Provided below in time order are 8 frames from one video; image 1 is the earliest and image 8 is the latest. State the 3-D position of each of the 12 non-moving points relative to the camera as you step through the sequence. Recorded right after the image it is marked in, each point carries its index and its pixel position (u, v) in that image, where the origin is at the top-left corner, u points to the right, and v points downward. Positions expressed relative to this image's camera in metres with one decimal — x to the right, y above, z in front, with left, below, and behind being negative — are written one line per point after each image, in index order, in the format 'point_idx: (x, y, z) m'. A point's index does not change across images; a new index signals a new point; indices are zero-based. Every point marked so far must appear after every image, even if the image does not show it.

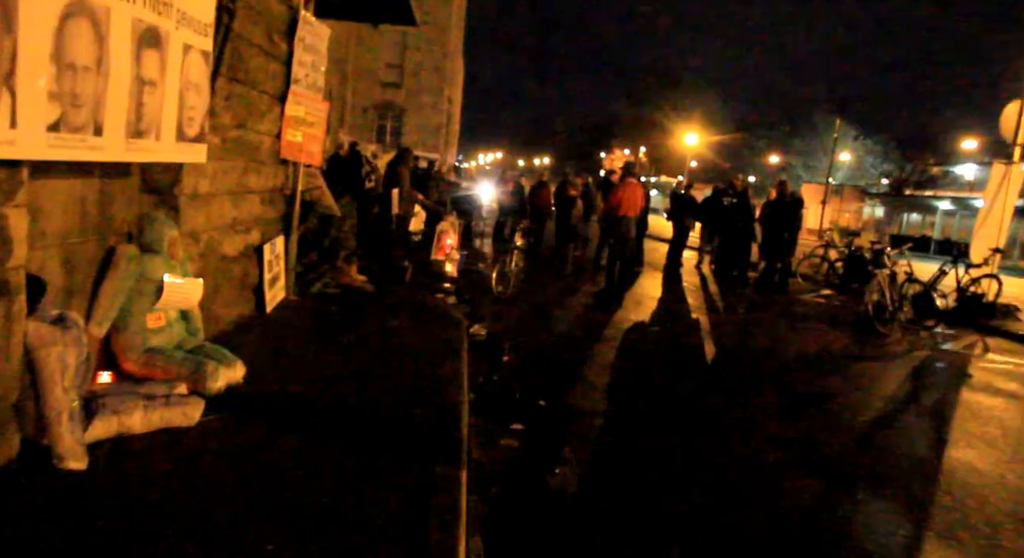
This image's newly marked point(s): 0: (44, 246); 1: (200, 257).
0: (-2.4, +0.2, +3.9) m
1: (-2.2, +0.2, +5.3) m
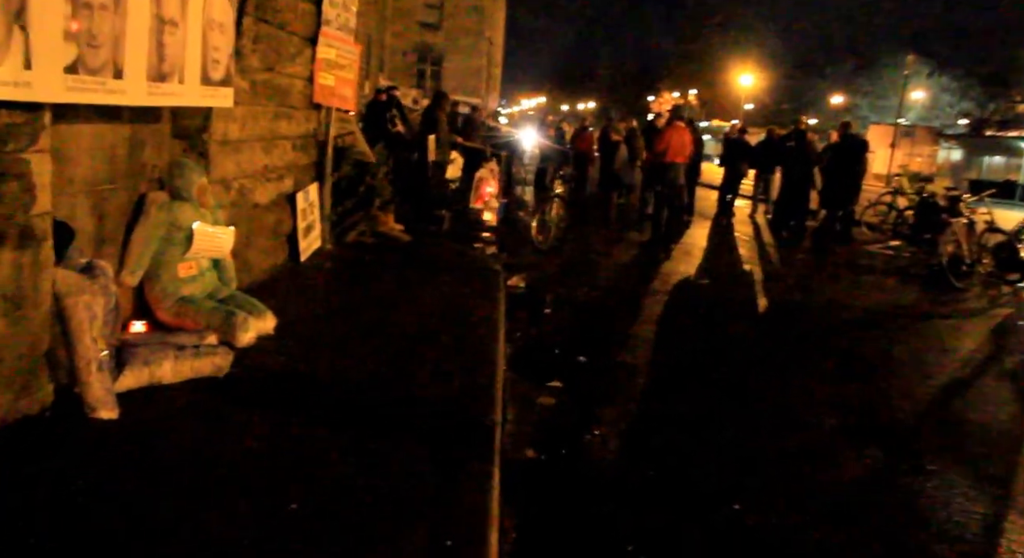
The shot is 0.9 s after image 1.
0: (-2.2, +0.4, +3.8) m
1: (-1.9, +0.5, +5.2) m
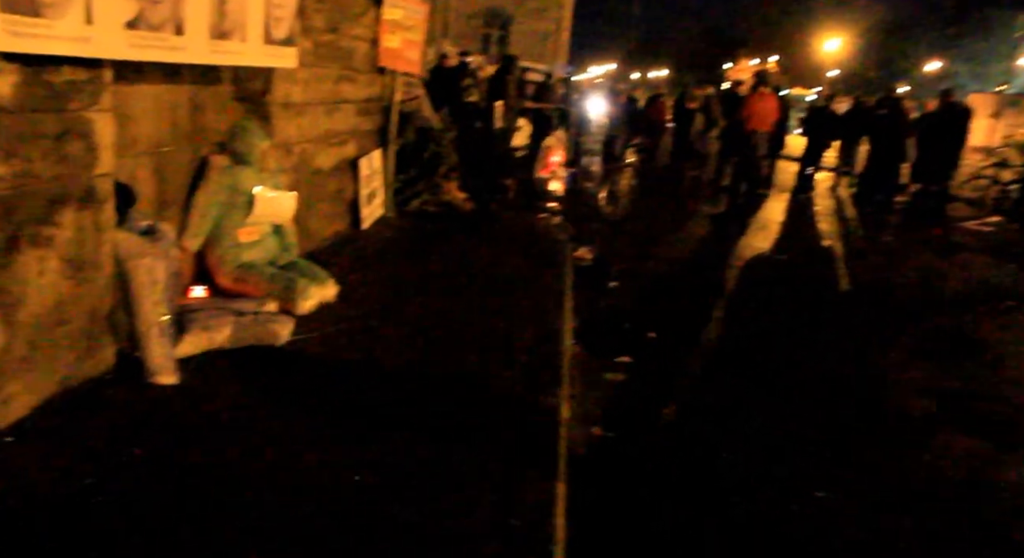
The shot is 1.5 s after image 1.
0: (-1.8, +0.6, +3.7) m
1: (-1.5, +0.7, +5.1) m
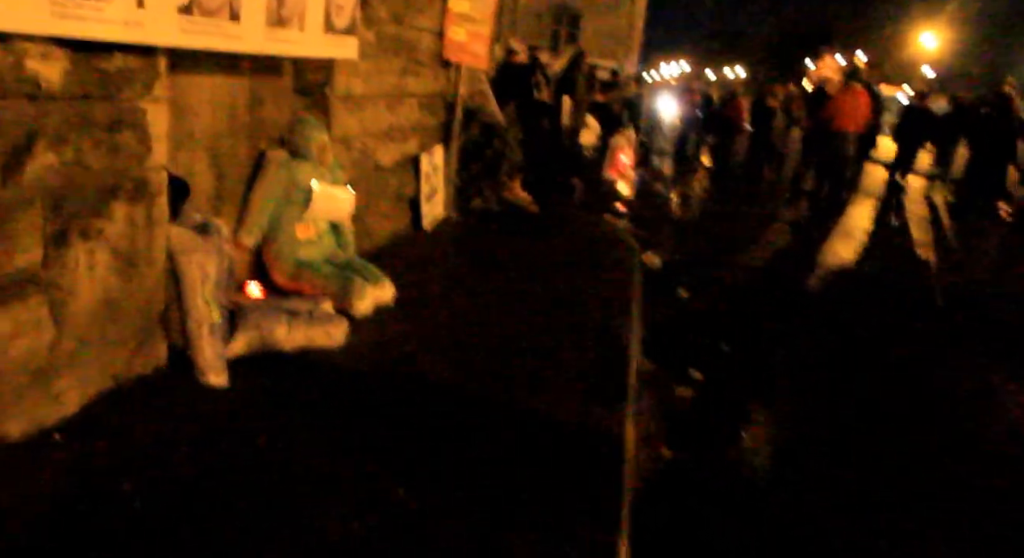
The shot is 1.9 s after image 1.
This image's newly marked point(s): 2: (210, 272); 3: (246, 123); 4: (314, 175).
0: (-1.5, +0.6, +3.6) m
1: (-1.0, +0.7, +5.0) m
2: (-1.2, 0.0, +3.1) m
3: (-1.4, +0.8, +4.1) m
4: (-1.1, +0.5, +4.2) m
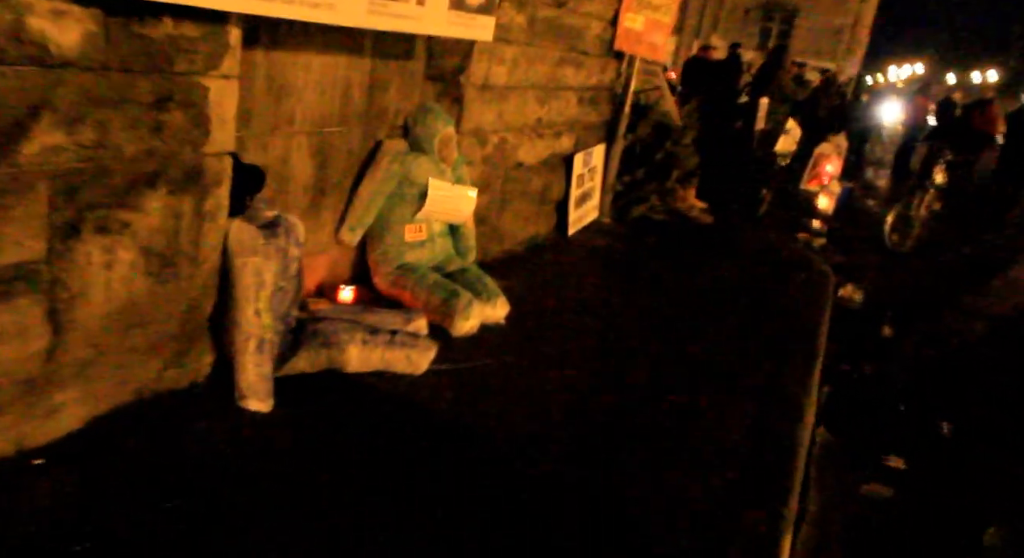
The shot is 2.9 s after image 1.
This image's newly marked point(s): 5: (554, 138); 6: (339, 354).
0: (-0.9, +0.6, +3.2) m
1: (-0.1, +0.7, +4.4) m
2: (-0.8, 0.0, +2.6) m
3: (-0.7, +0.8, +3.7) m
4: (-0.4, +0.5, +3.7) m
5: (+0.3, +0.9, +5.2) m
6: (-0.7, -0.3, +3.0) m
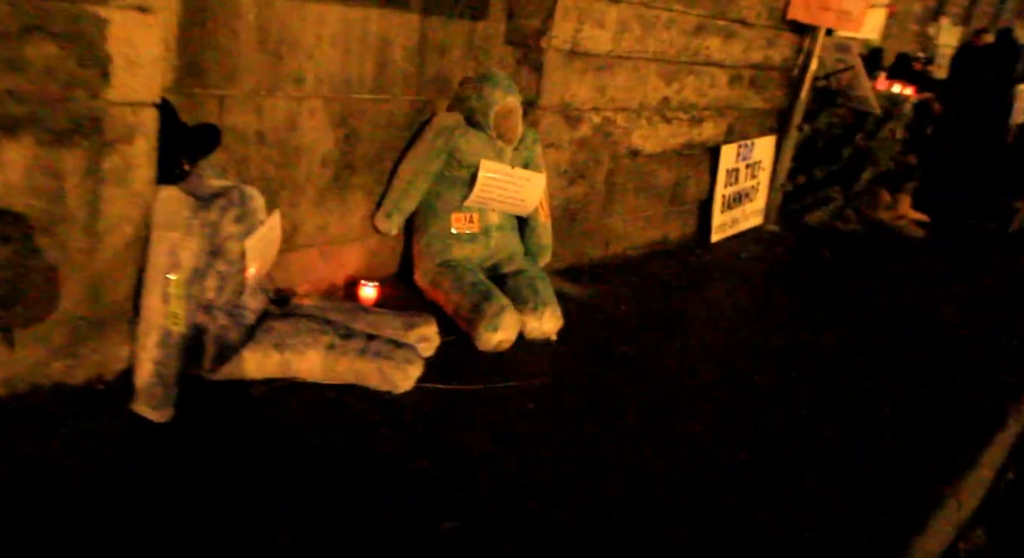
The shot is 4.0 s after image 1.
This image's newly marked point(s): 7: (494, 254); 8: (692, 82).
0: (-0.8, +0.7, +2.7) m
1: (+0.3, +0.6, +3.6) m
2: (-0.9, +0.1, +2.1) m
3: (-0.4, +0.8, +3.1) m
4: (-0.1, +0.5, +3.0) m
5: (+1.0, +0.9, +4.2) m
6: (-0.7, -0.2, +2.4) m
7: (-0.1, +0.1, +3.2) m
8: (+1.0, +1.1, +4.2) m
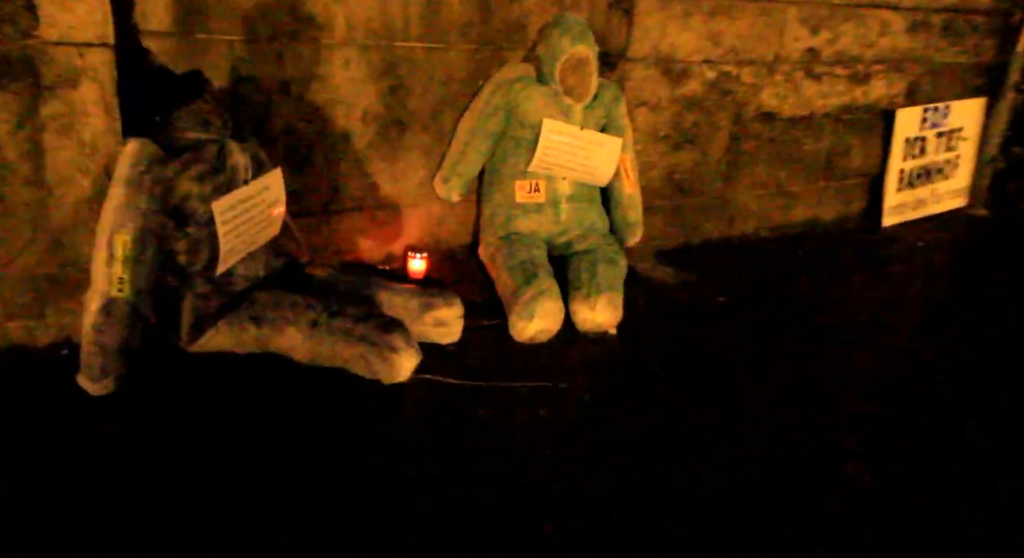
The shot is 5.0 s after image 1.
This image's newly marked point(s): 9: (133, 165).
0: (-0.7, +0.8, +2.5) m
1: (+0.6, +0.7, +3.1) m
2: (-0.9, +0.1, +1.9) m
3: (-0.2, +0.9, +2.7) m
4: (0.0, +0.6, +2.6) m
5: (+1.4, +0.9, +3.5) m
6: (-0.7, -0.2, +2.1) m
7: (+0.2, +0.2, +2.8) m
8: (+1.4, +1.1, +3.4) m
9: (-0.9, +0.3, +1.9) m
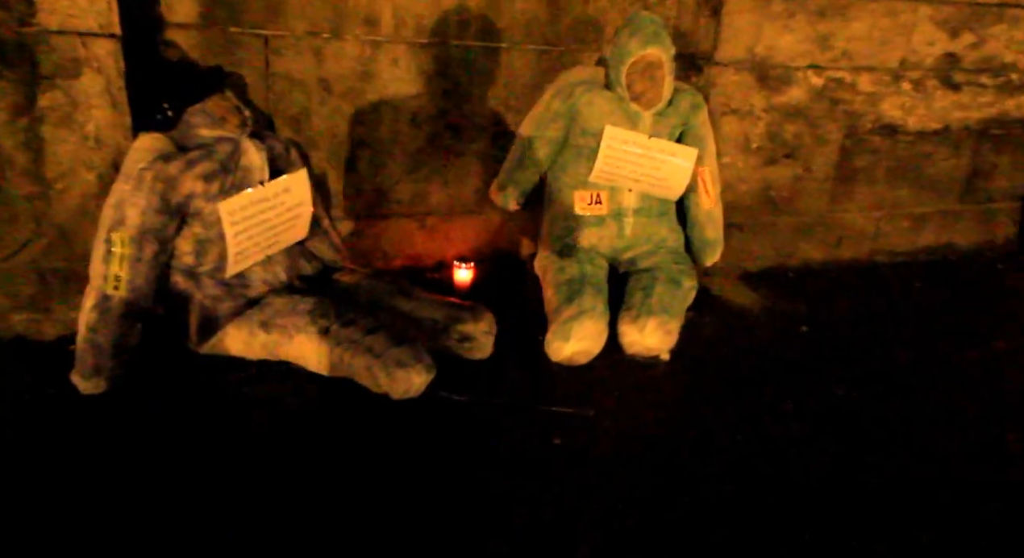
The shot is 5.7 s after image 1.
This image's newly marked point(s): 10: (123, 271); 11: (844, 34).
0: (-0.5, +0.7, +2.4) m
1: (+0.9, +0.6, +2.8) m
2: (-0.9, +0.1, +1.9) m
3: (0.0, +0.9, +2.5) m
4: (+0.2, +0.5, +2.4) m
5: (+1.7, +0.8, +3.0) m
6: (-0.6, -0.2, +2.0) m
7: (+0.3, +0.1, +2.6) m
8: (+1.7, +1.0, +3.0) m
9: (-0.9, +0.3, +1.9) m
10: (-0.9, 0.0, +1.9) m
11: (+1.0, +0.9, +2.7) m
